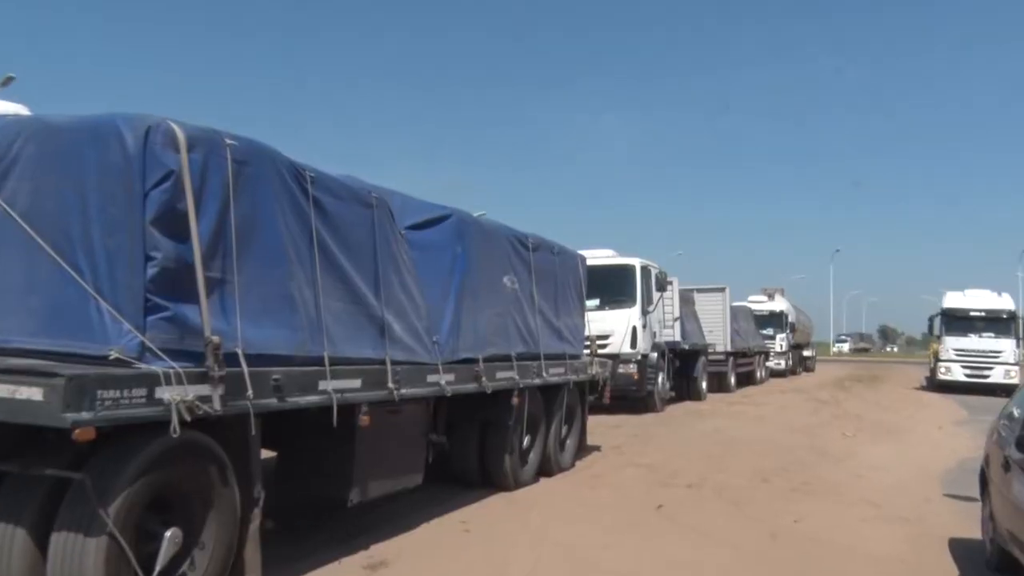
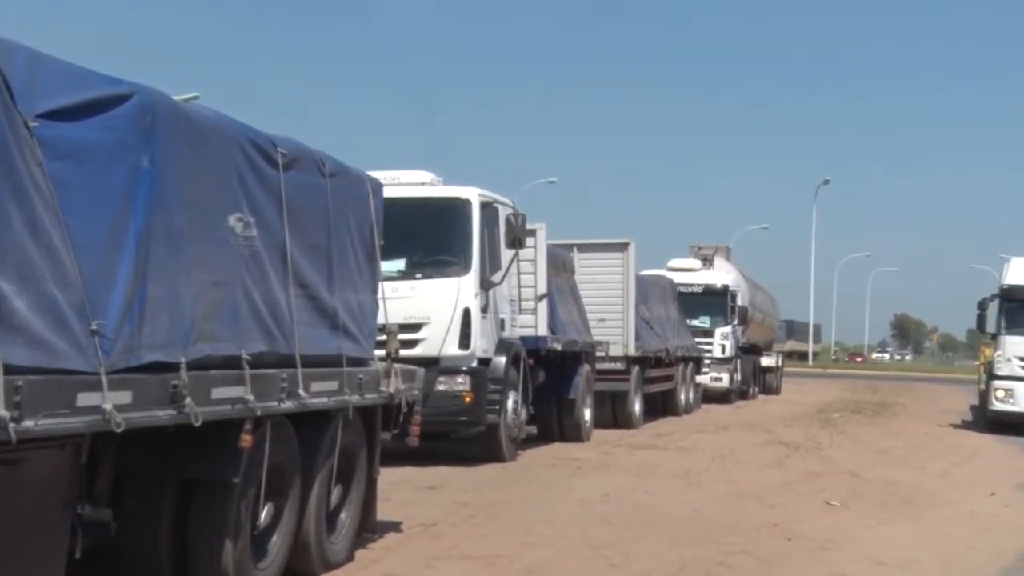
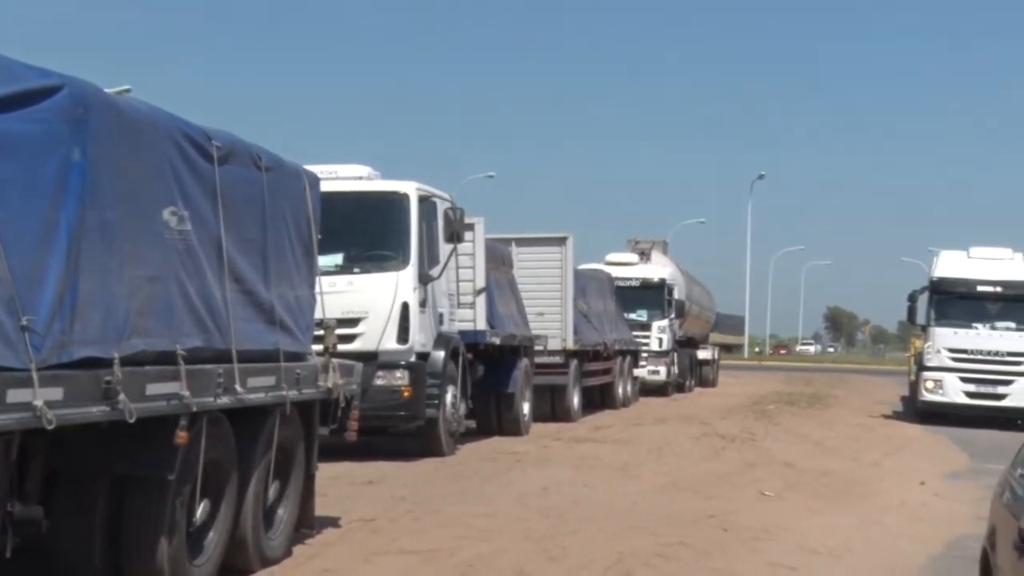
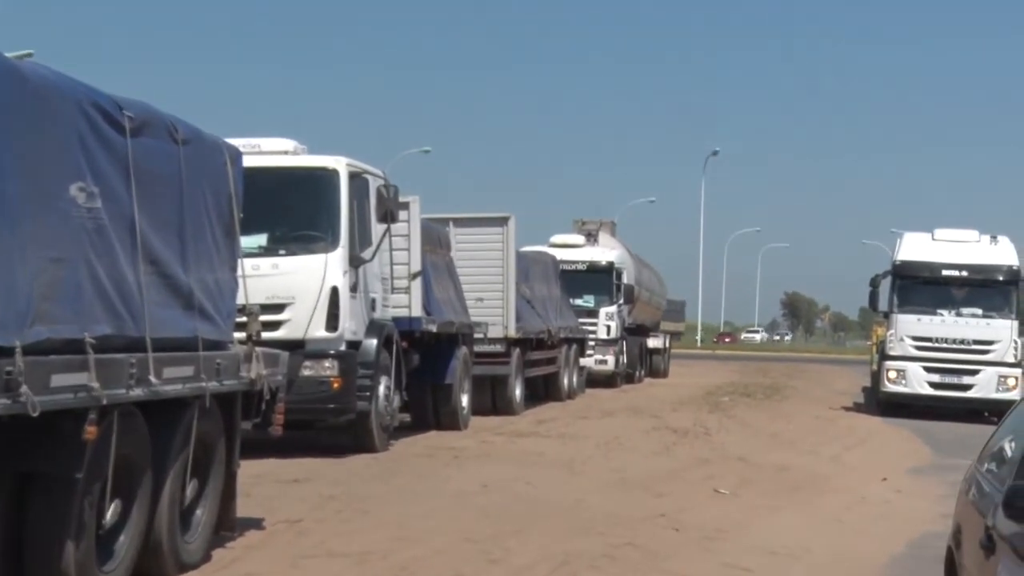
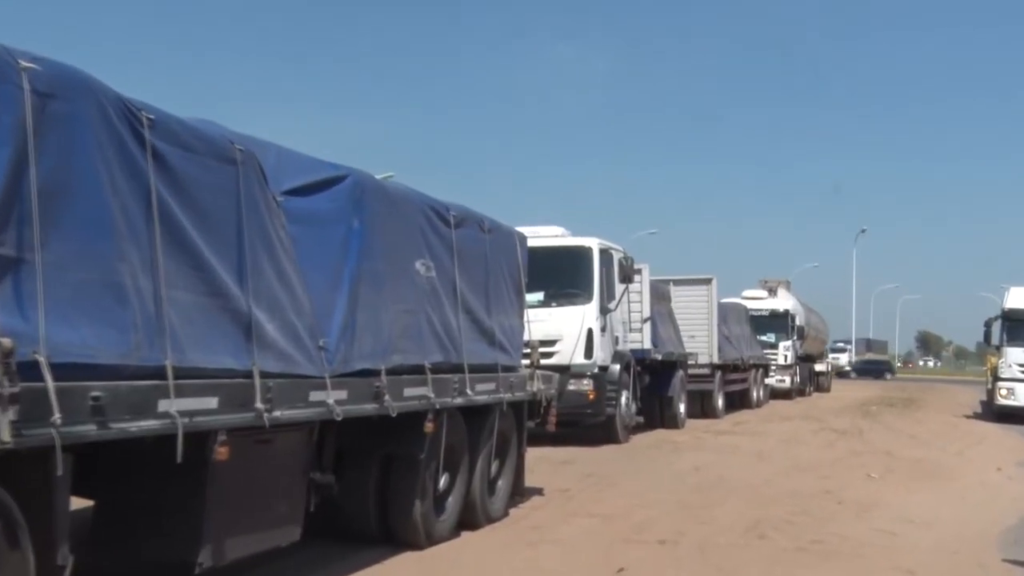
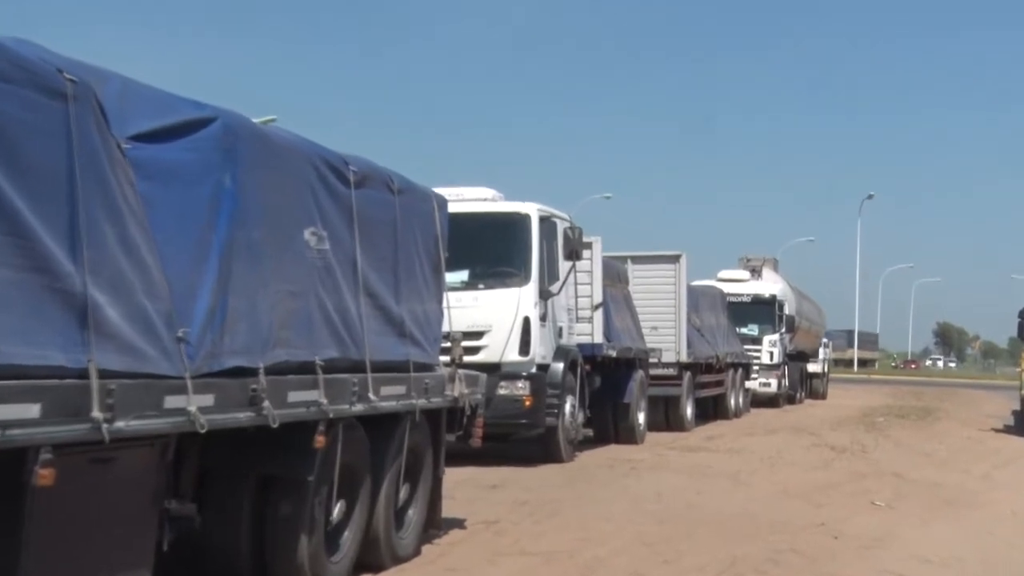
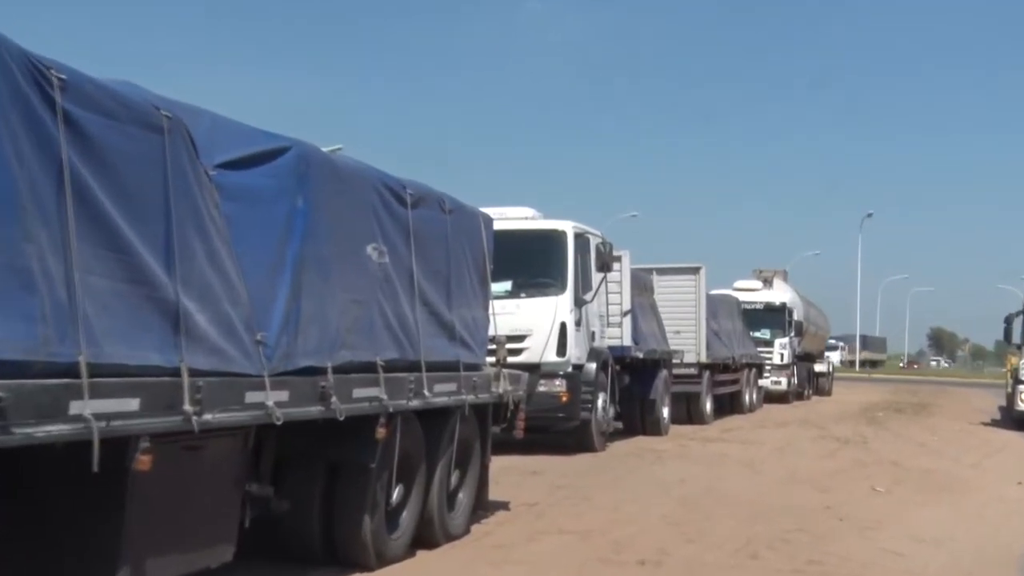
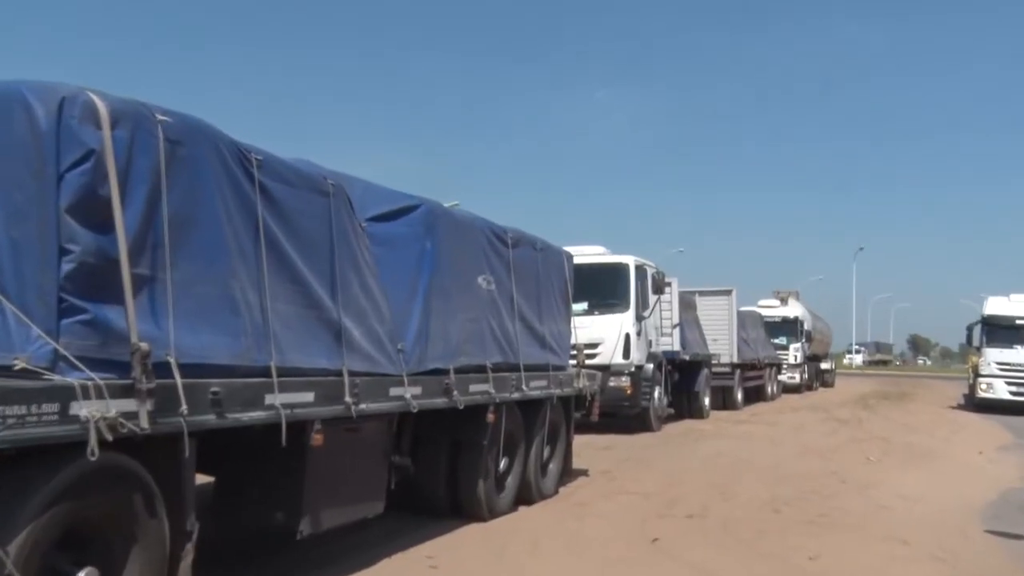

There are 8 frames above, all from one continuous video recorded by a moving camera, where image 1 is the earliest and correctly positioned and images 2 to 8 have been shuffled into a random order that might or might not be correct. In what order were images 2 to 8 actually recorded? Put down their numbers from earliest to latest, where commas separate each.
8, 5, 7, 6, 2, 3, 4
